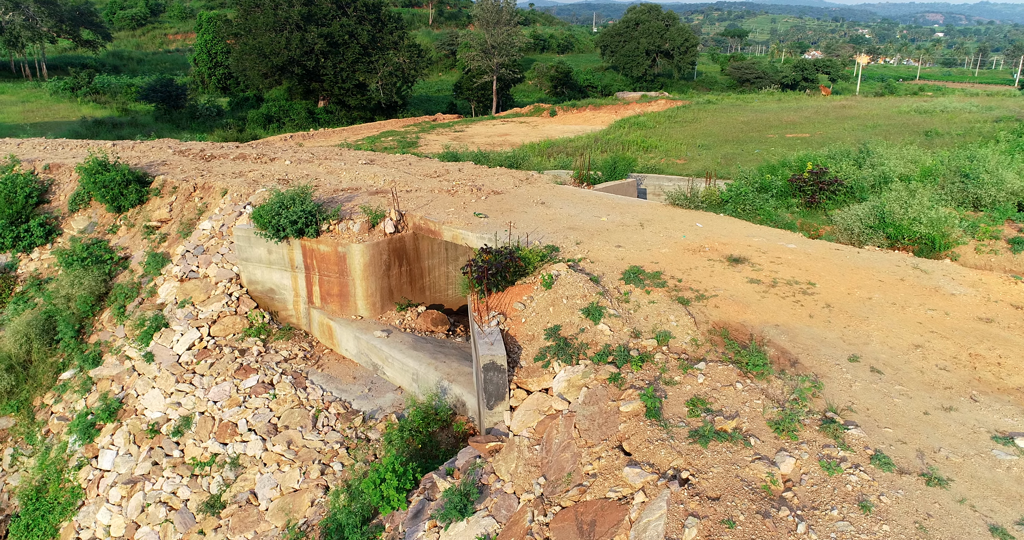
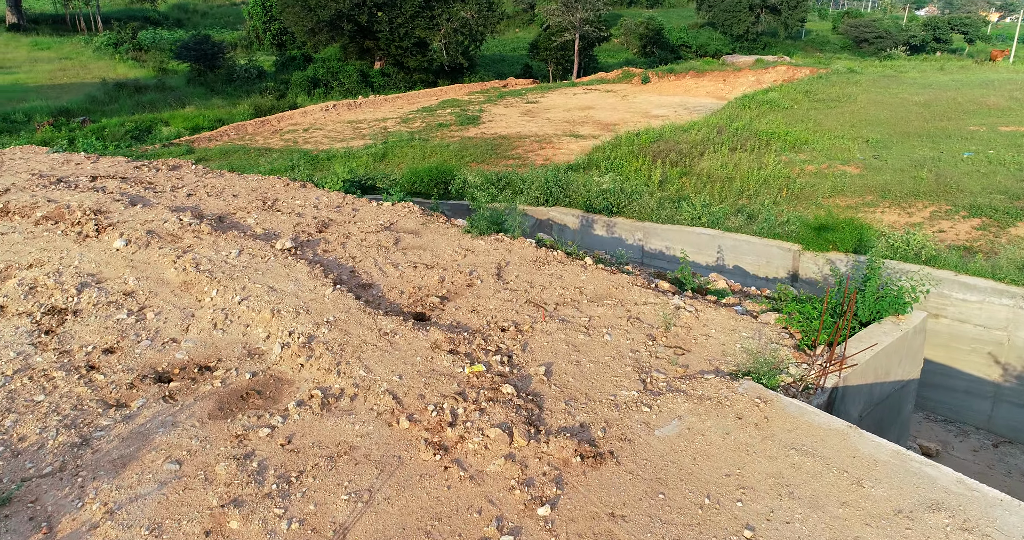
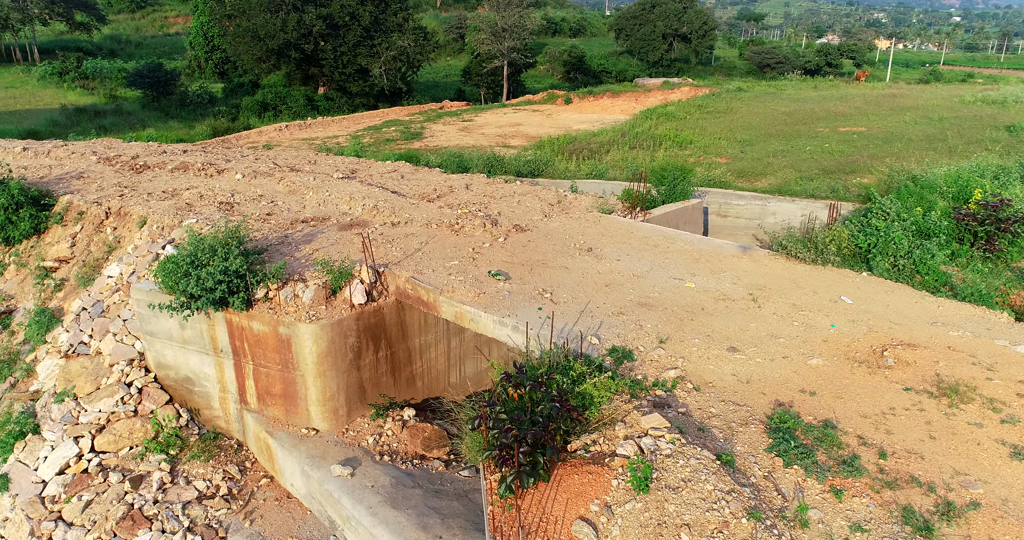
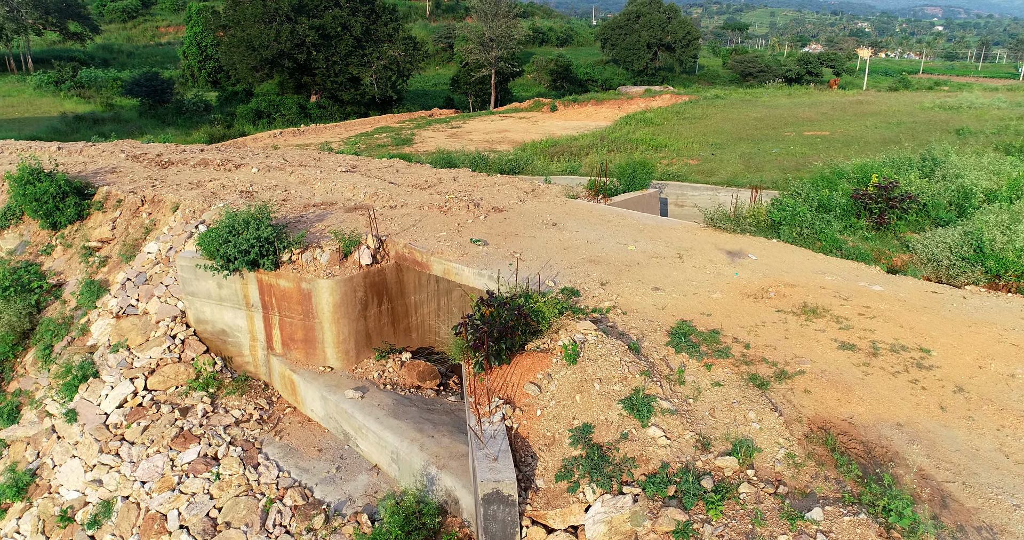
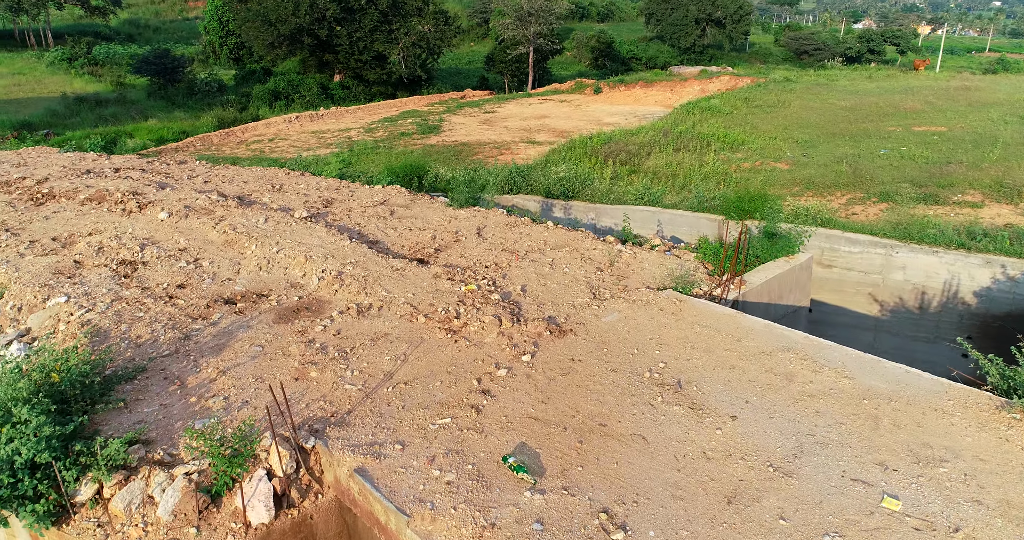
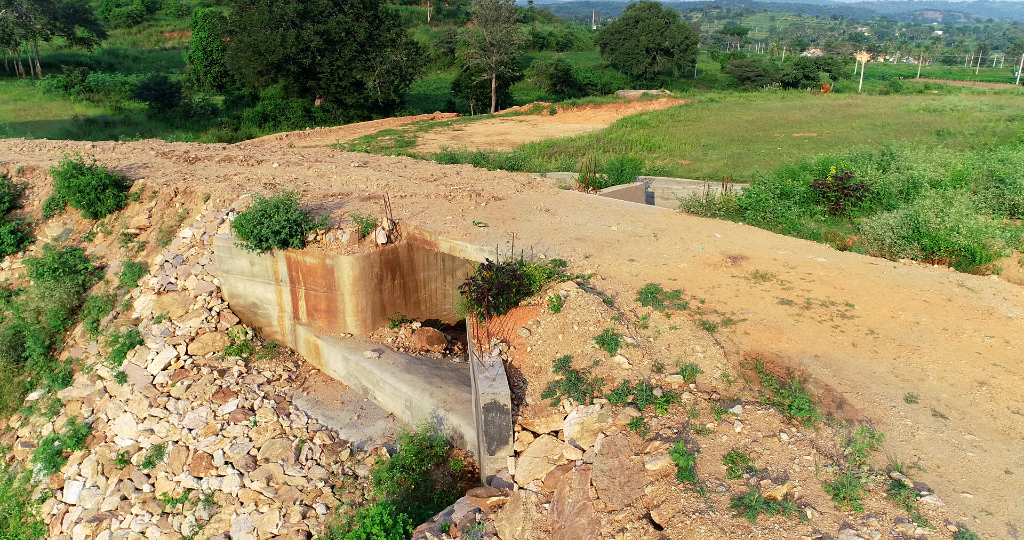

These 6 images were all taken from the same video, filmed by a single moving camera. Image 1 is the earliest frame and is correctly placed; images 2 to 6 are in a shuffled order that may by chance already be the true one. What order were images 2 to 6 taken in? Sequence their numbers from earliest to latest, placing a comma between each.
6, 4, 3, 5, 2
